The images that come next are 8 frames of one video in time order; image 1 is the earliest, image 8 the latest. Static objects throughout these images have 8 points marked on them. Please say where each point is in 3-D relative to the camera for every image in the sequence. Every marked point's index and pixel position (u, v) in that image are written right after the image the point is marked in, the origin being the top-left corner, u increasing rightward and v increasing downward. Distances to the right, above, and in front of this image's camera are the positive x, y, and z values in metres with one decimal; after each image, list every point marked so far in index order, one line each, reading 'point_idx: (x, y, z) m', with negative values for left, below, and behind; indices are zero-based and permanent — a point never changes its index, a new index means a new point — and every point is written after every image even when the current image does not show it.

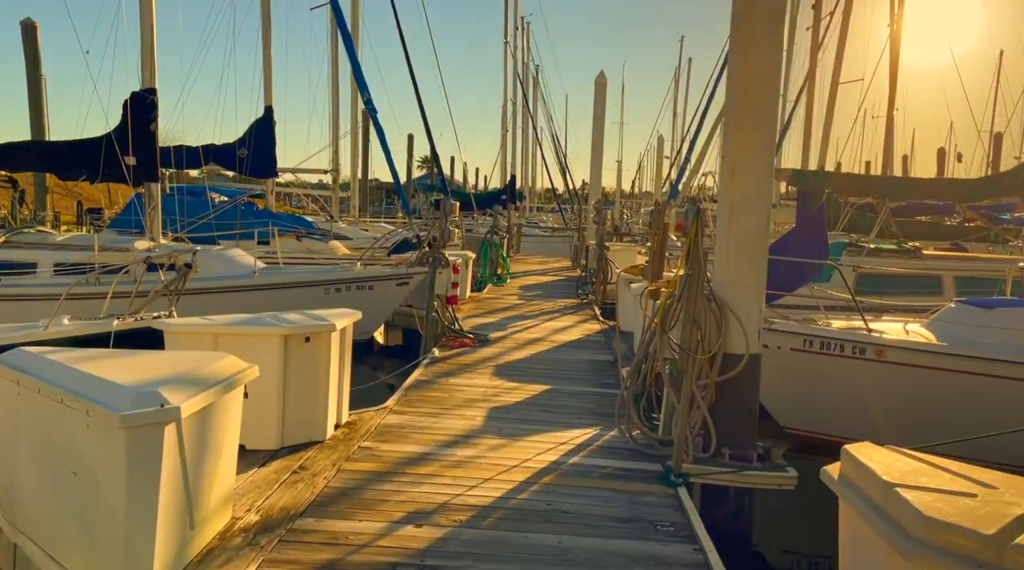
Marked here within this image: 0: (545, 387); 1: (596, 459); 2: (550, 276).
0: (+0.3, -0.9, +7.5) m
1: (+0.5, -1.1, +5.5) m
2: (+0.8, +0.2, +17.0) m
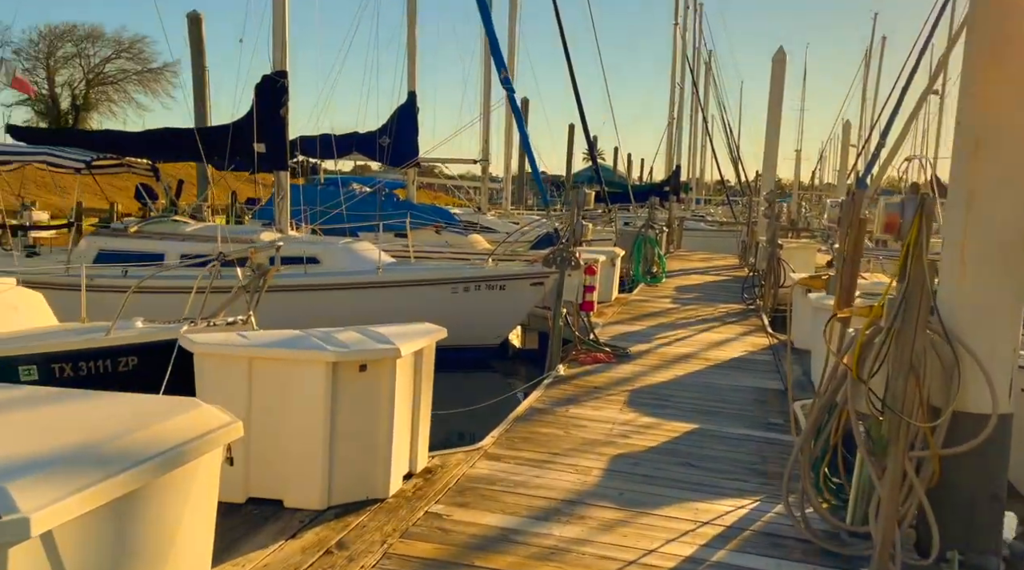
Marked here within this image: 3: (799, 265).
0: (+1.2, -1.0, +5.9) m
1: (+1.0, -1.2, +3.8) m
2: (+3.5, +0.2, +15.1) m
3: (+4.0, +0.3, +12.2) m
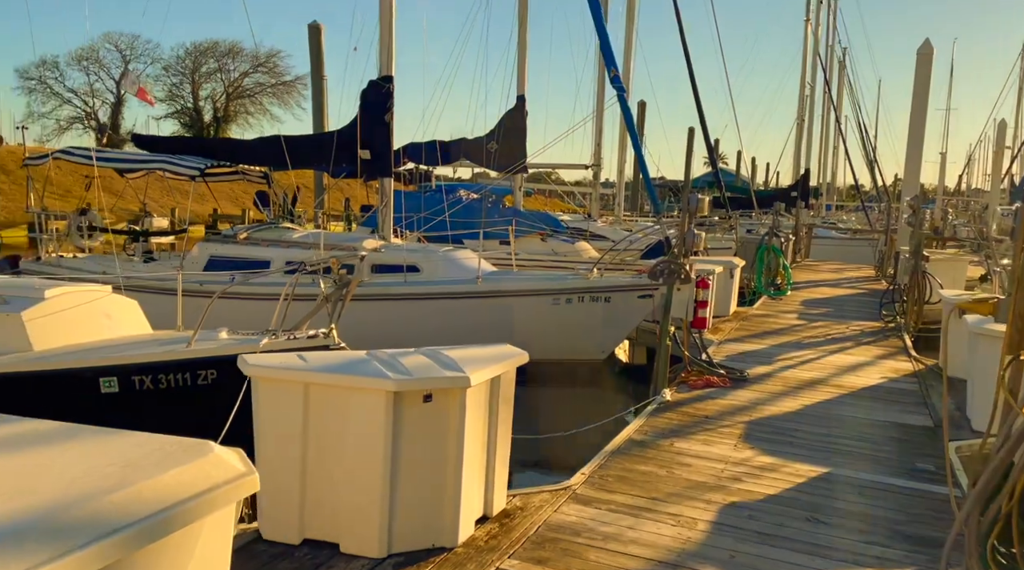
0: (+1.8, -1.1, +5.0) m
1: (+1.3, -1.3, +3.0) m
2: (+5.3, -0.1, +13.9) m
3: (+5.4, +0.1, +10.9) m
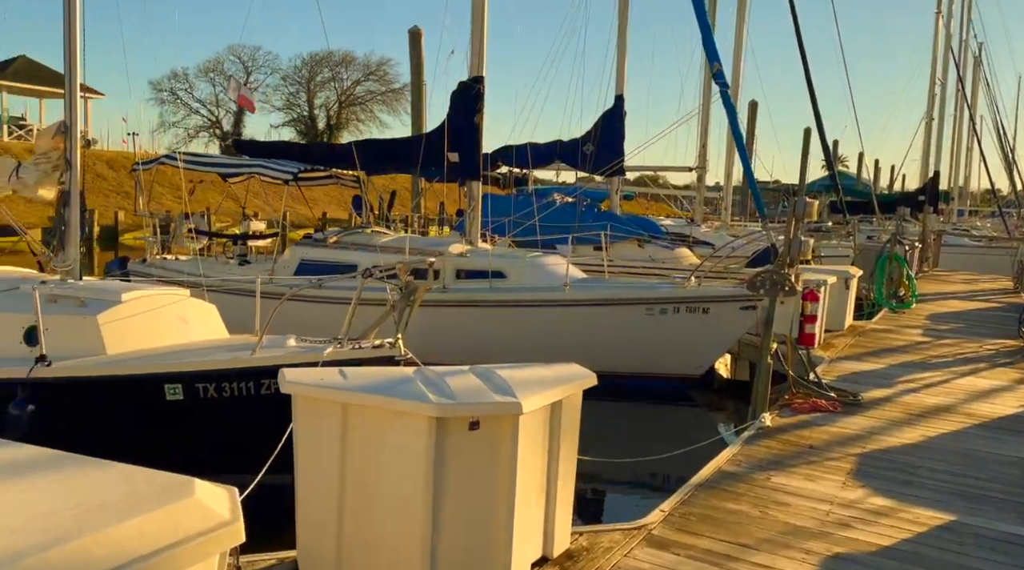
0: (+2.1, -1.1, +4.3) m
1: (+1.4, -1.3, +2.4) m
2: (+6.8, -0.2, +12.6) m
3: (+6.5, -0.1, +9.7) m
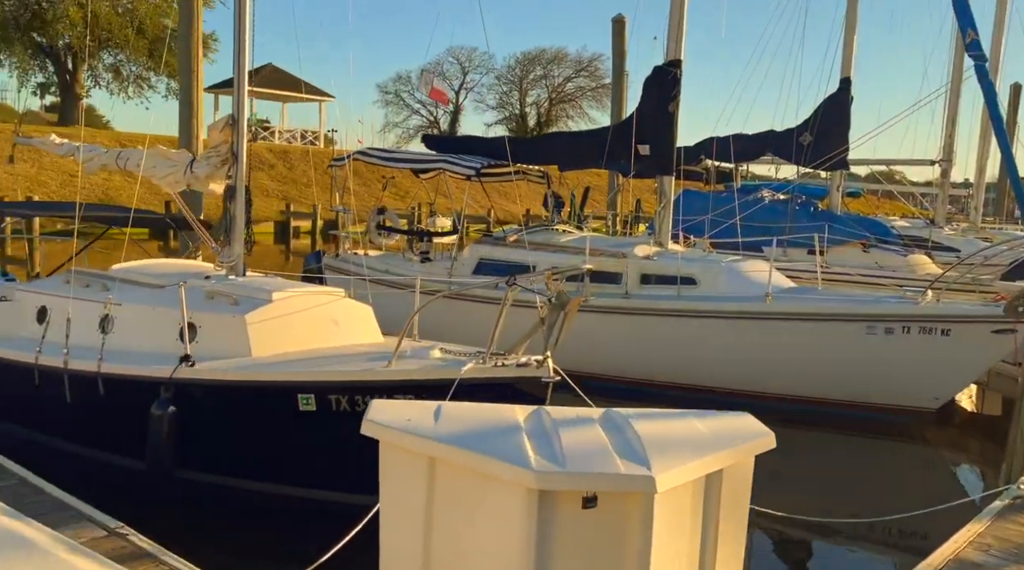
0: (+2.6, -1.3, +2.8) m
1: (+1.5, -1.4, +1.1) m
2: (+9.2, -0.5, +9.7) m
3: (+8.3, -0.3, +7.0) m
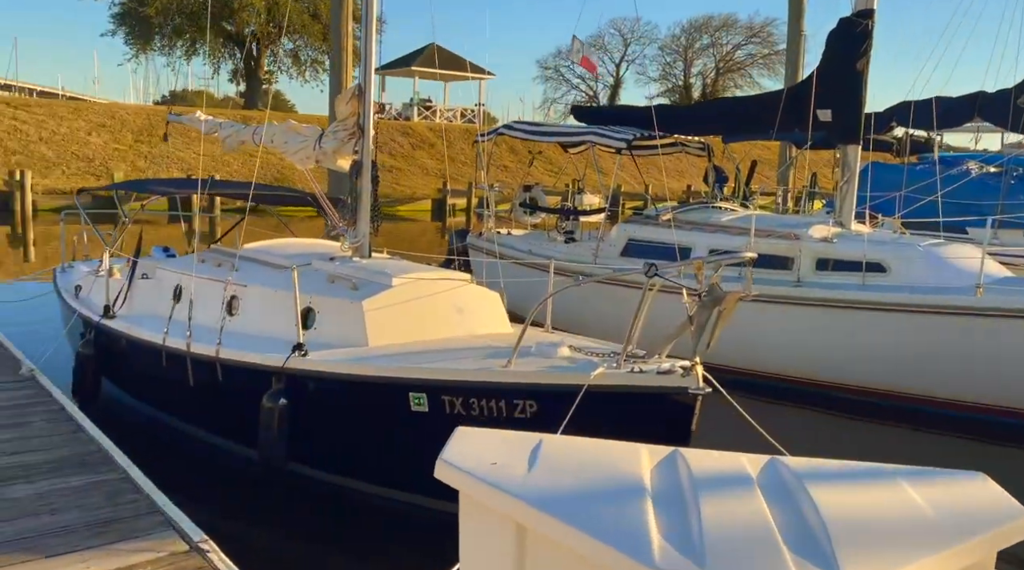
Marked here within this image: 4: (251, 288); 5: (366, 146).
0: (+2.9, -1.3, +1.6) m
1: (+1.4, -1.5, +0.1) m
2: (+10.6, -0.5, +7.1) m
3: (+9.2, -0.4, +4.6) m
4: (-1.7, 0.0, +5.8) m
5: (-1.0, +1.0, +6.3) m
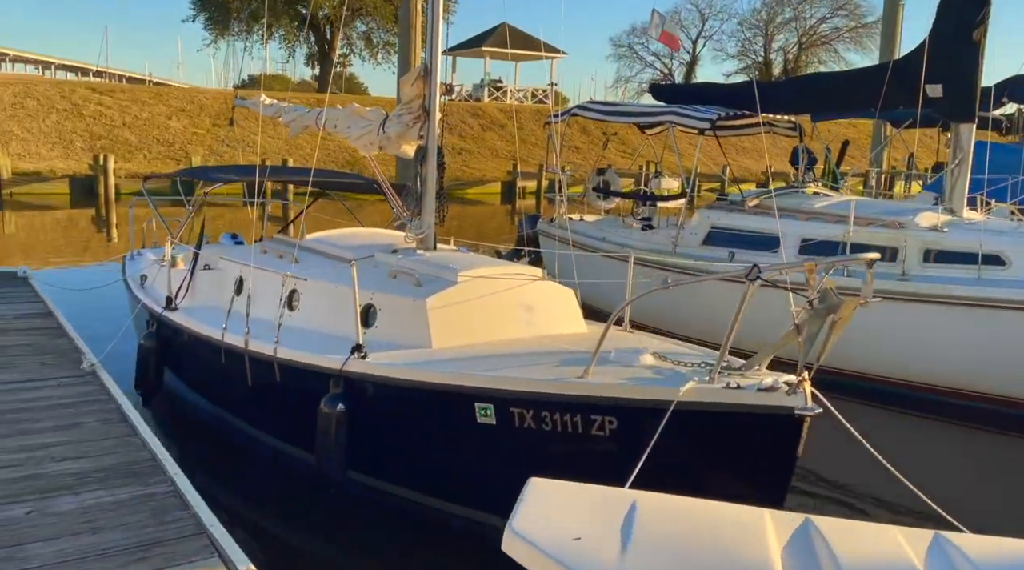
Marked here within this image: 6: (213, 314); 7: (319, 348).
0: (+3.0, -1.4, +0.9) m
1: (+1.4, -1.6, -0.4) m
2: (+11.1, -0.5, +5.8) m
3: (+9.5, -0.4, +3.4) m
4: (-1.3, 0.0, +5.4) m
5: (-0.5, +1.0, +5.9) m
6: (-2.2, -0.2, +6.3) m
7: (-1.1, -0.4, +5.0) m
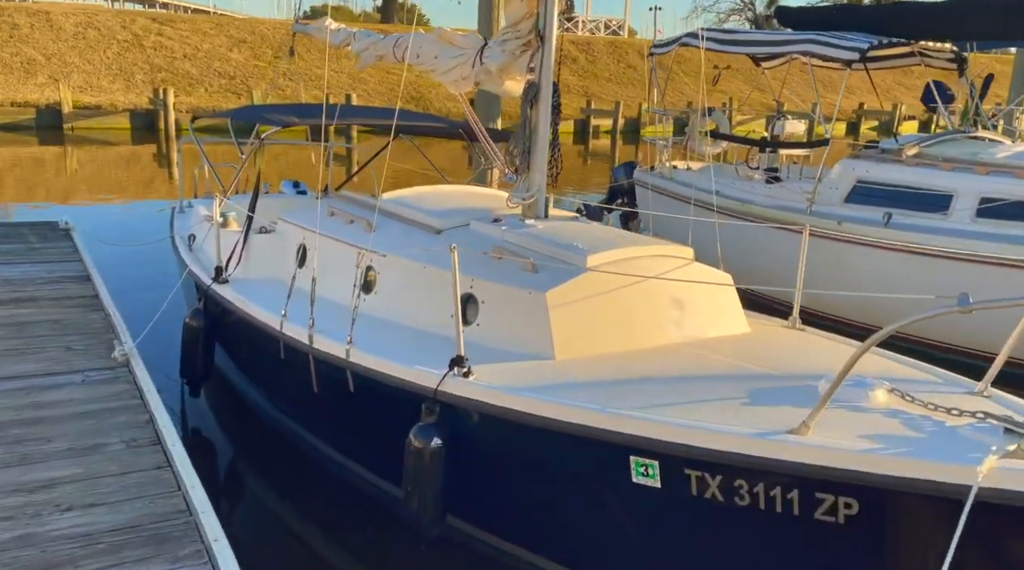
0: (+3.3, -1.7, -0.5) m
1: (+1.7, -2.0, -1.7) m
2: (+11.8, -0.6, +3.8) m
3: (+10.0, -0.7, +1.5) m
4: (-0.6, +0.1, +4.2) m
5: (+0.2, +1.2, +4.5) m
6: (-1.4, 0.0, +5.1) m
7: (-0.5, -0.3, +3.8) m
